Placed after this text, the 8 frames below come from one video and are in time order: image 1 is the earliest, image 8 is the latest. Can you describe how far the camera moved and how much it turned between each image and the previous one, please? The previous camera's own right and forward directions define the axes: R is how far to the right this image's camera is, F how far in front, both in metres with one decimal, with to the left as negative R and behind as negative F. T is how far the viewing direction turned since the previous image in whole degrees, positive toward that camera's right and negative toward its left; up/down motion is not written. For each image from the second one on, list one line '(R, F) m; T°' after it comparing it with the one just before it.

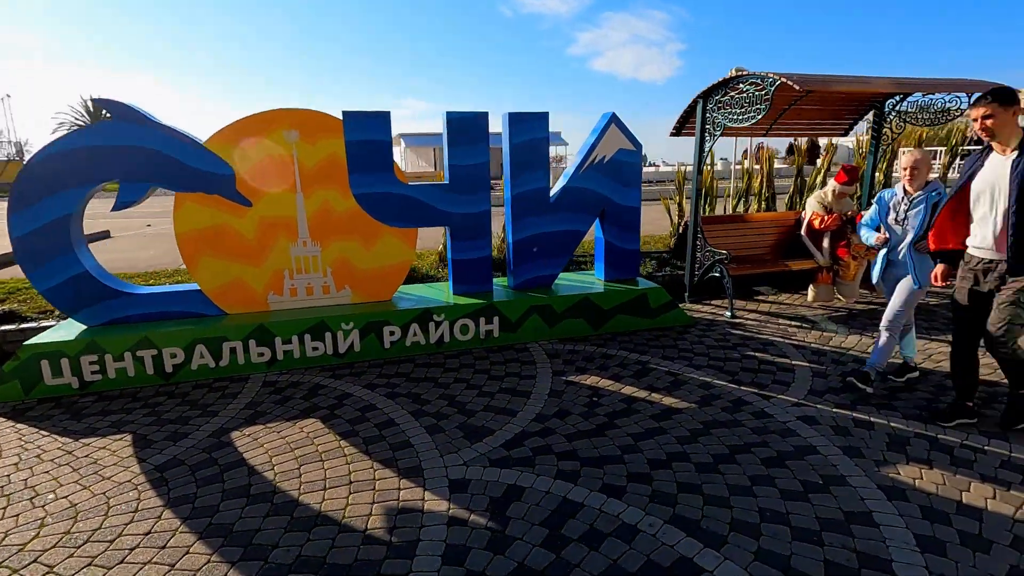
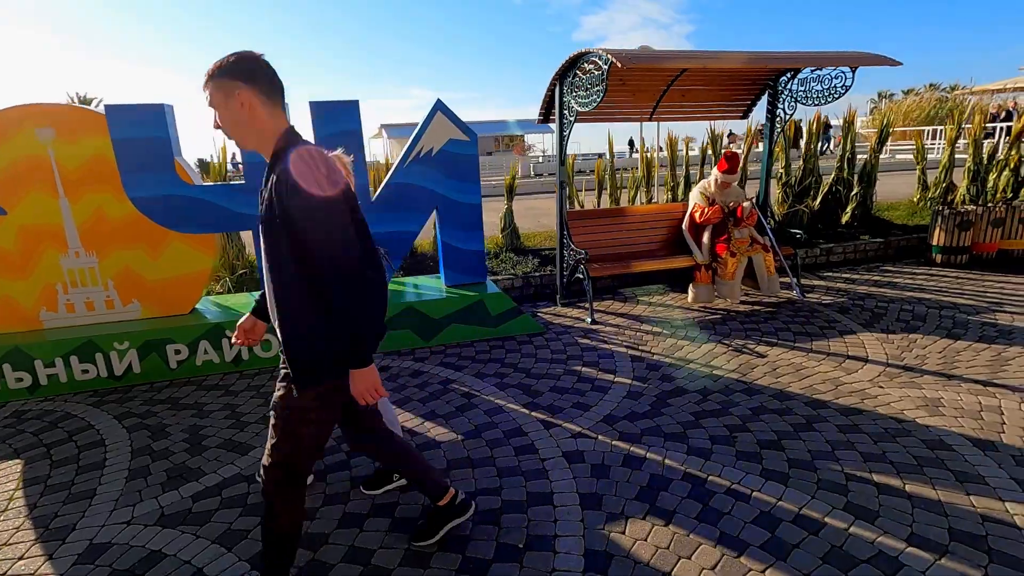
(+1.7, +0.5) m; -1°
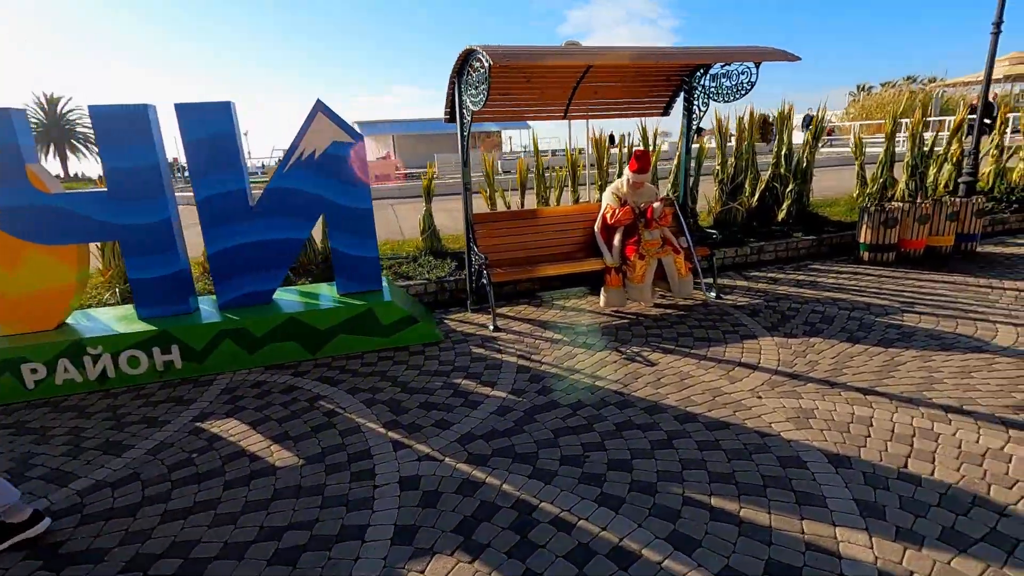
(+0.9, +0.2) m; +1°
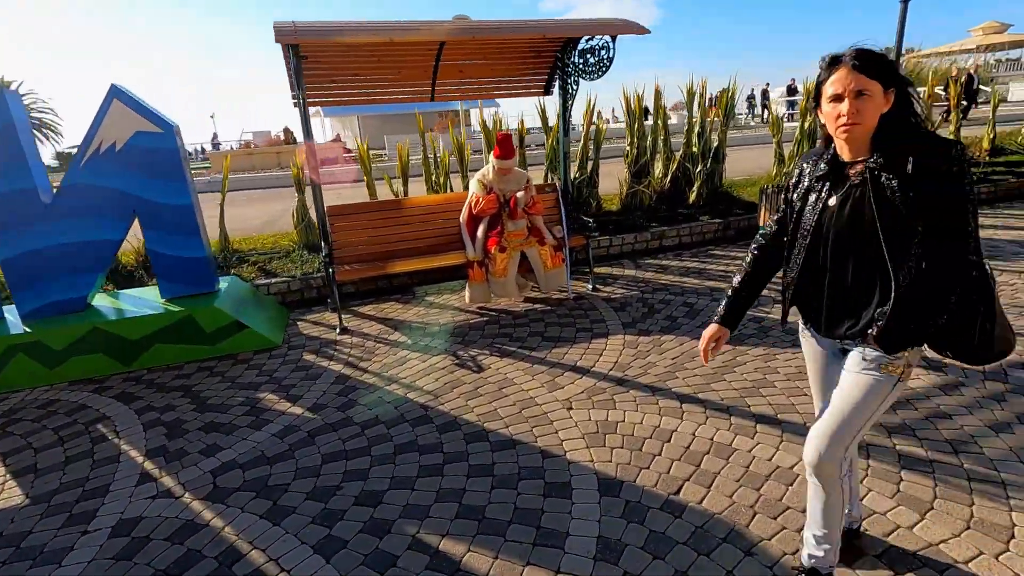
(+1.3, +0.3) m; +1°
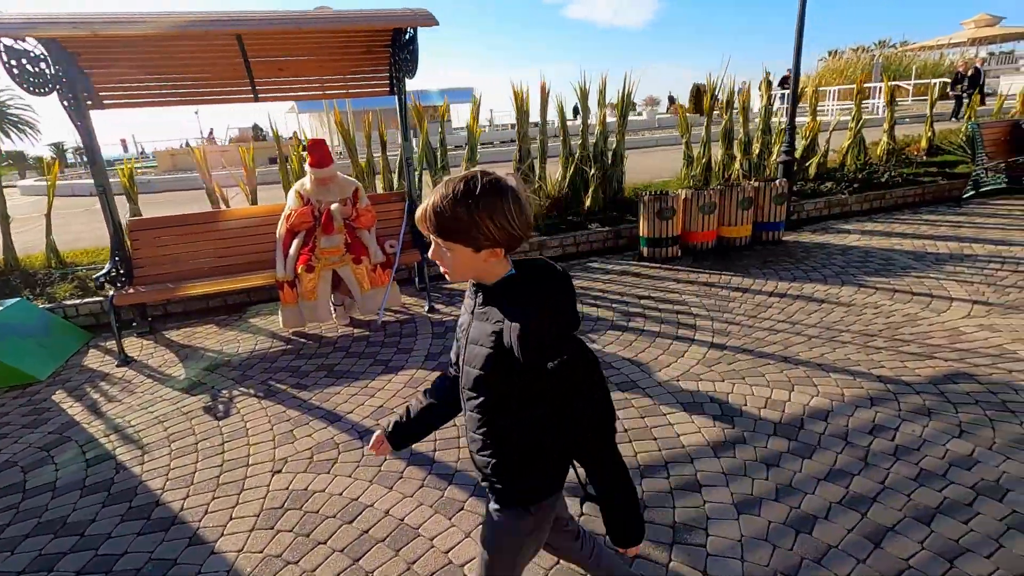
(+1.6, +0.5) m; 0°
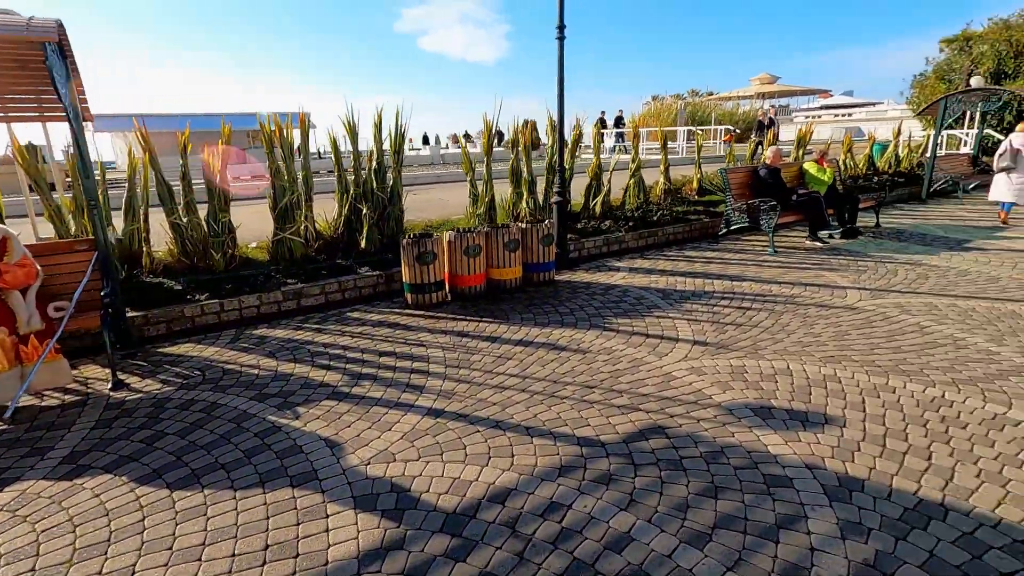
(+1.1, +0.3) m; +14°
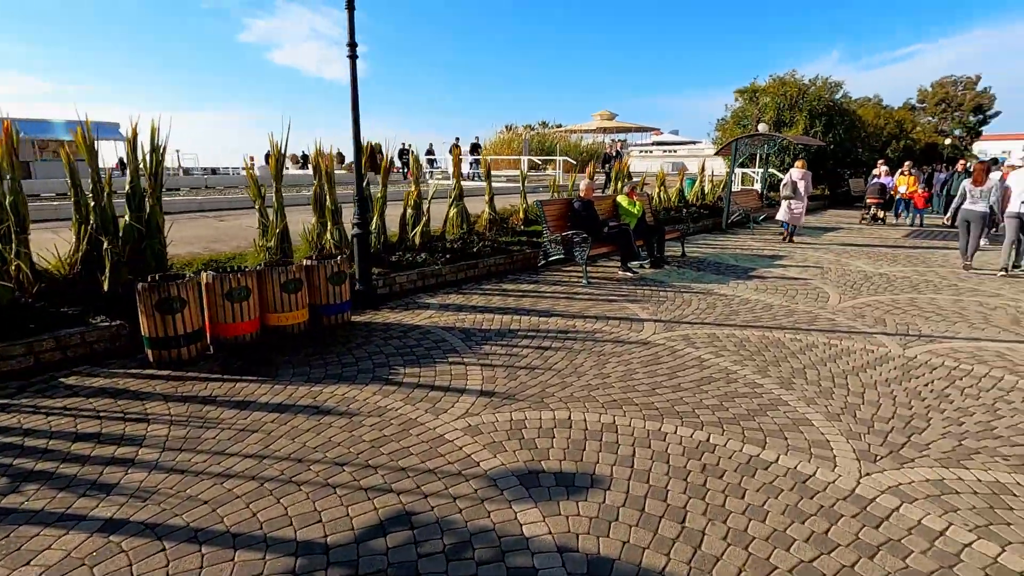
(+0.8, +0.4) m; +14°
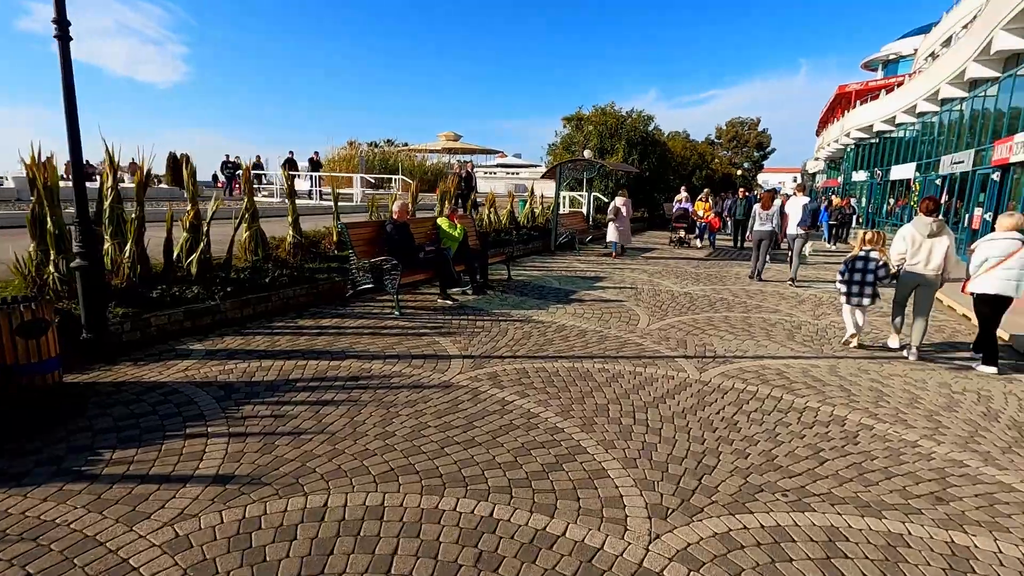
(+0.7, +0.6) m; +16°
